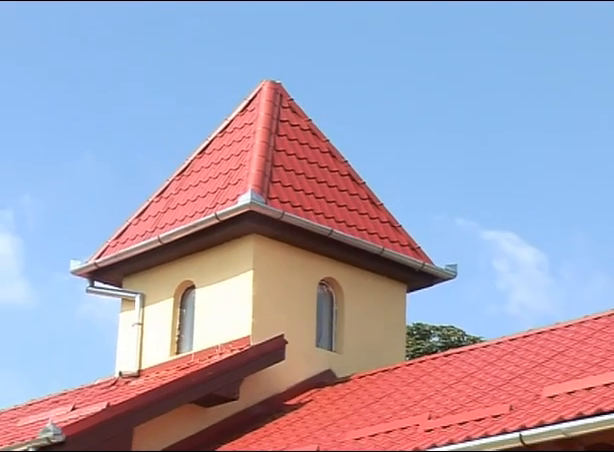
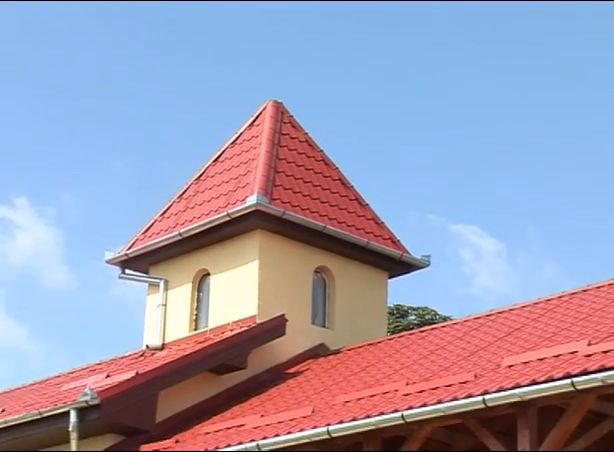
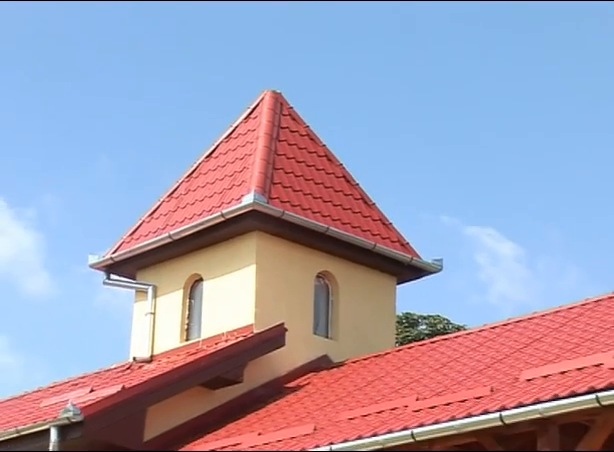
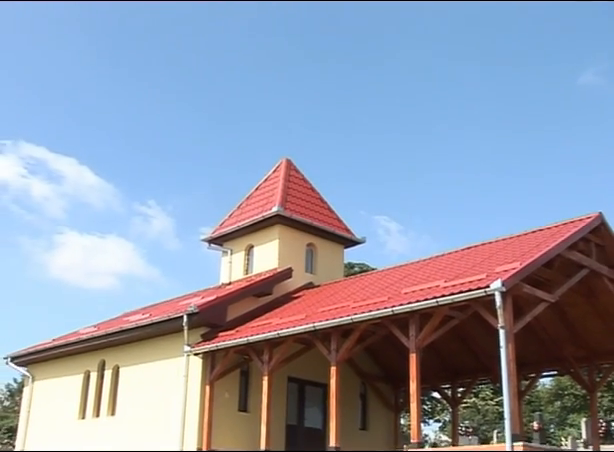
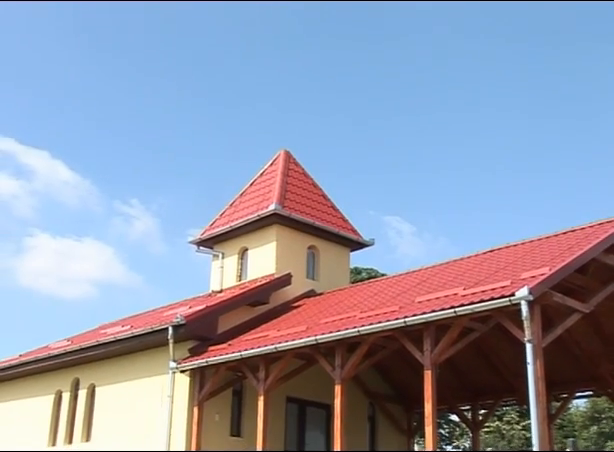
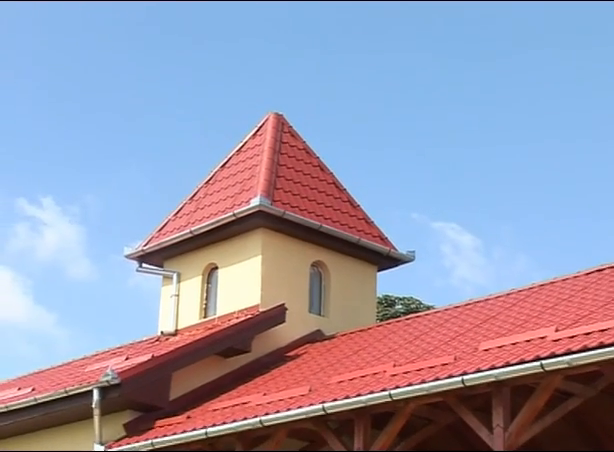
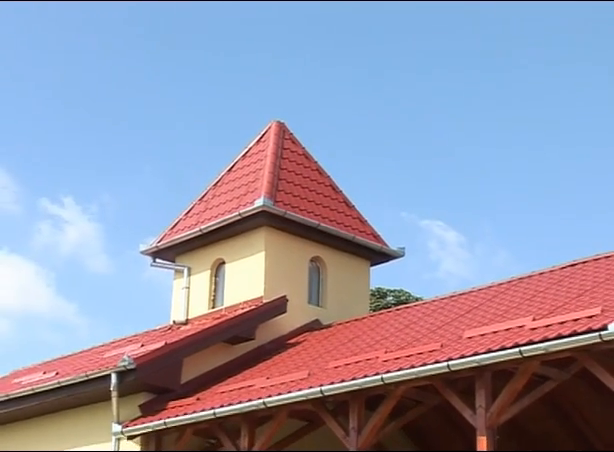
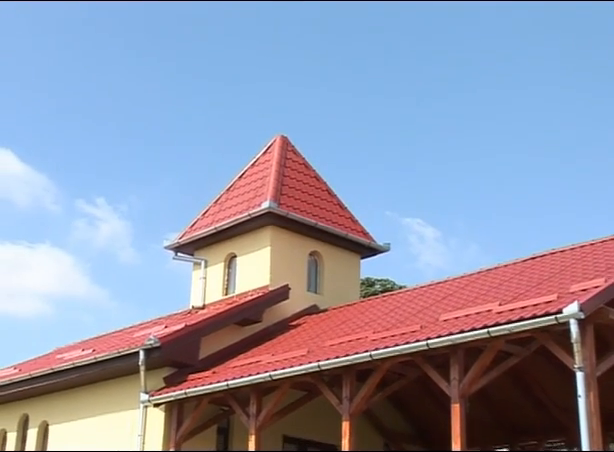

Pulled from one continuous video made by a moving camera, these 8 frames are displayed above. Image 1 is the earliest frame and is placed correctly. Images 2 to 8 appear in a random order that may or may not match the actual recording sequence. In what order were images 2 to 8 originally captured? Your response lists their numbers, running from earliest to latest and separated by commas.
3, 2, 6, 7, 8, 5, 4
